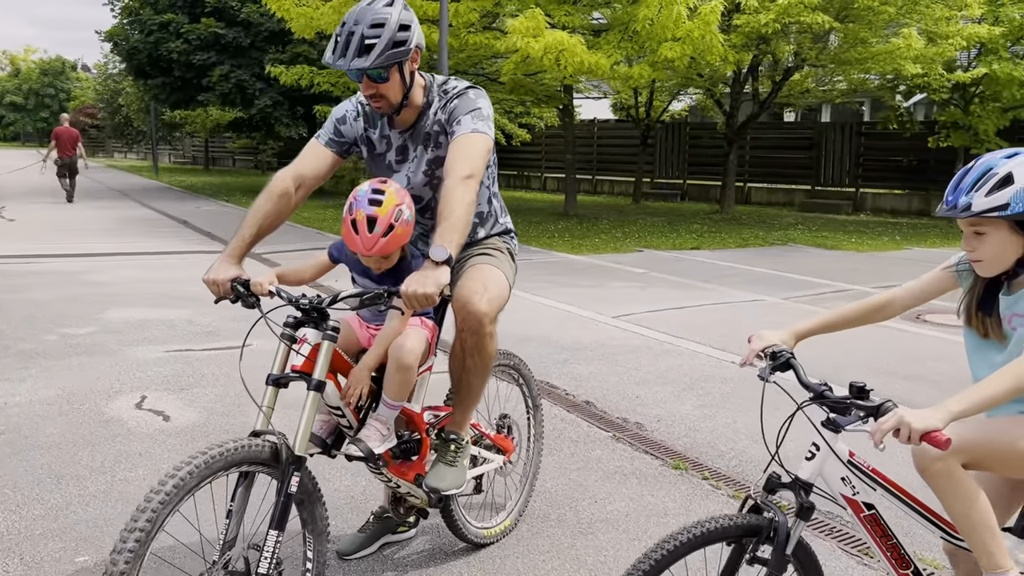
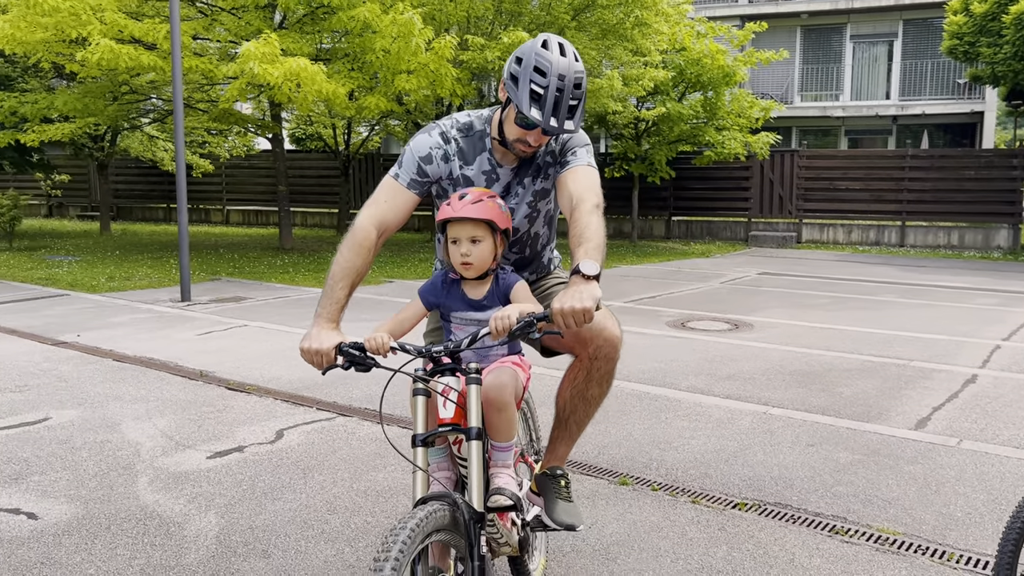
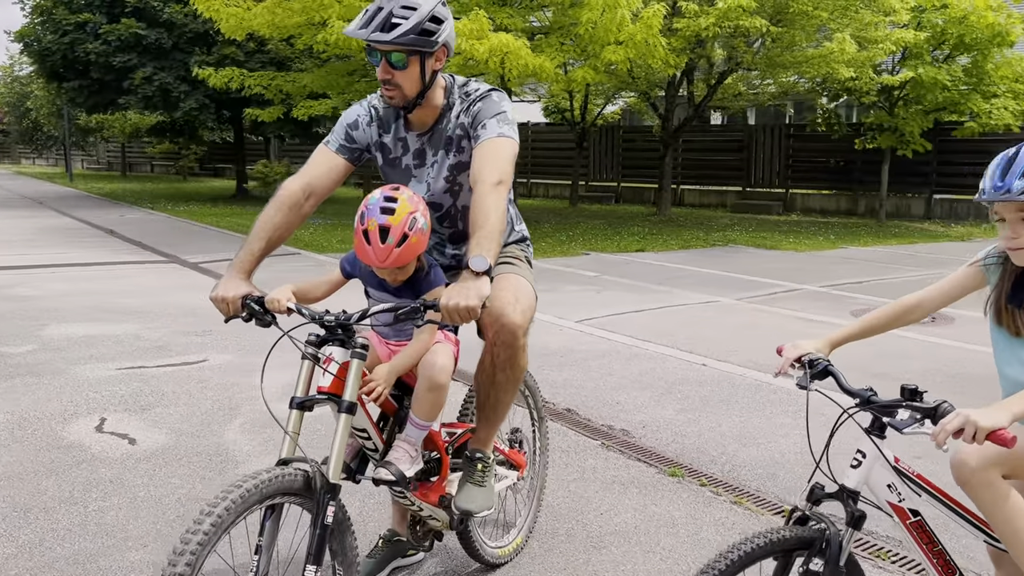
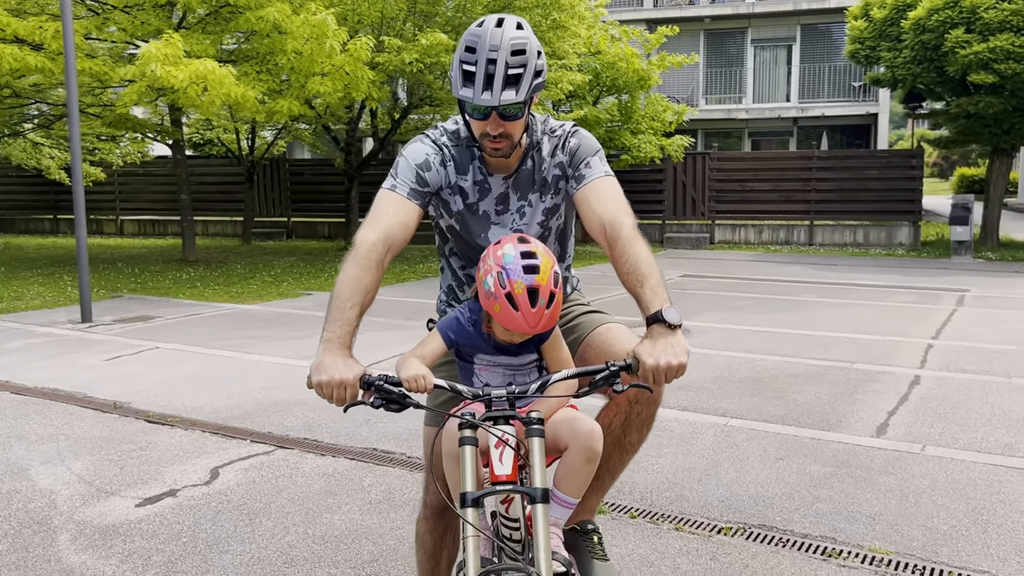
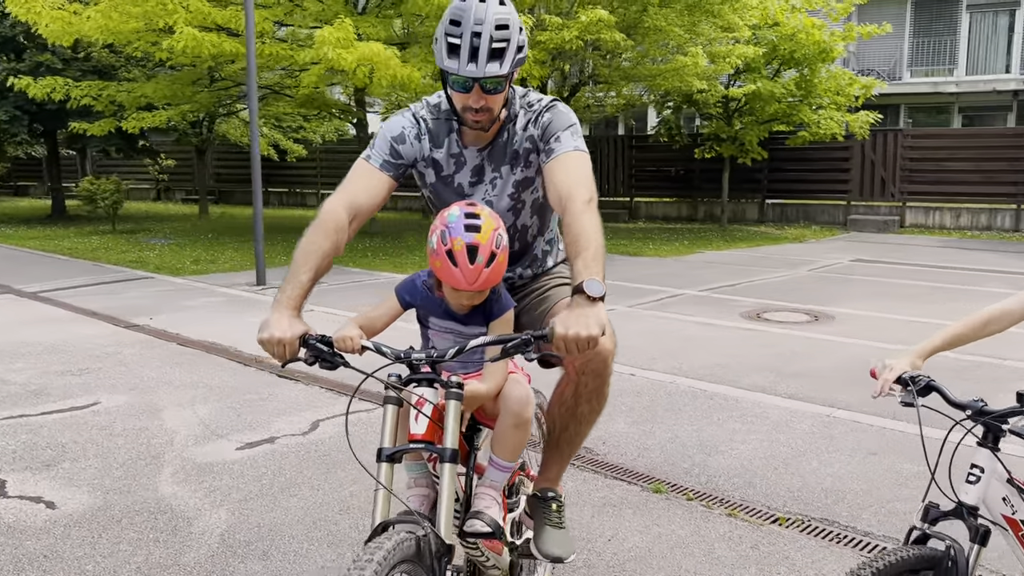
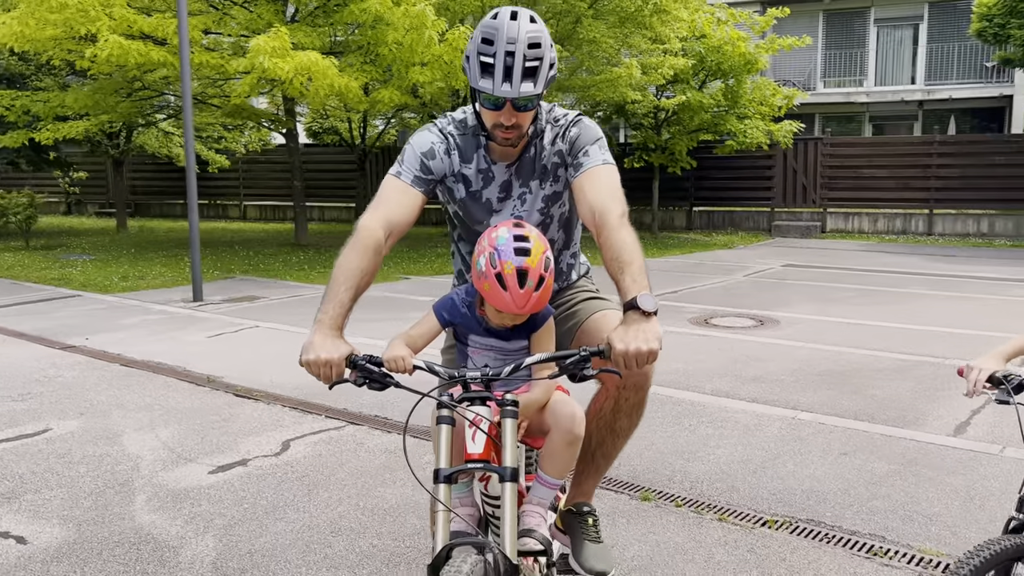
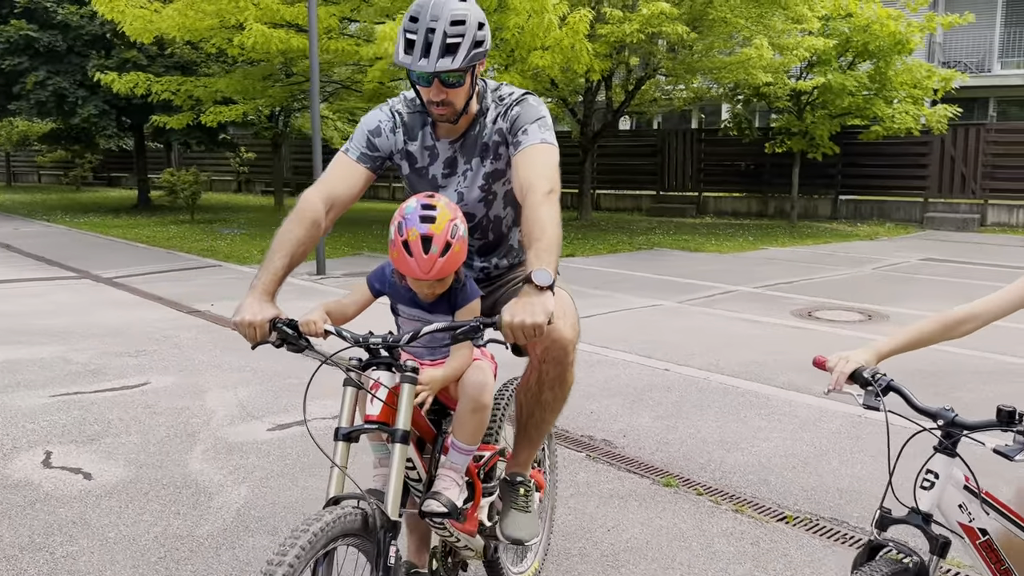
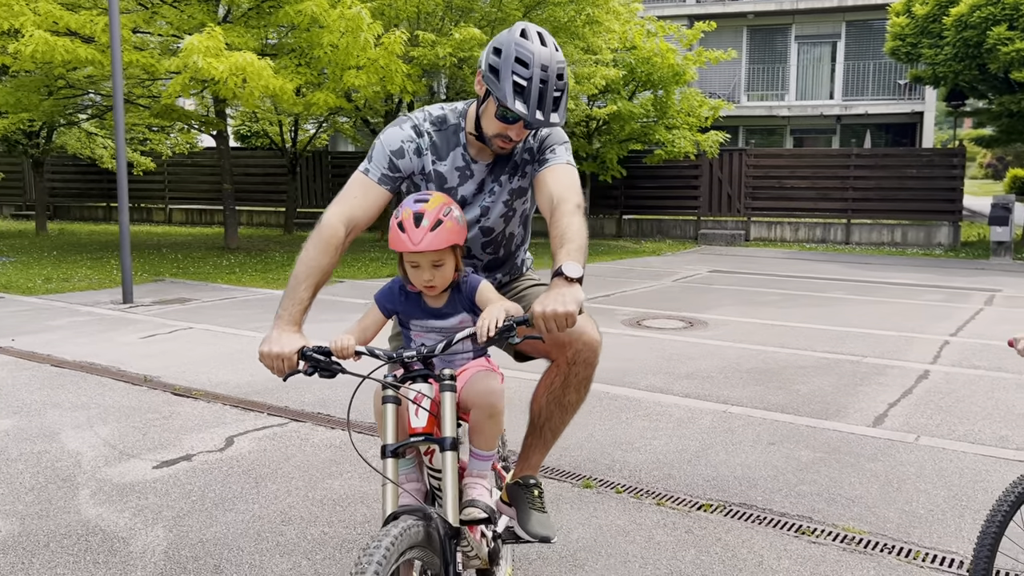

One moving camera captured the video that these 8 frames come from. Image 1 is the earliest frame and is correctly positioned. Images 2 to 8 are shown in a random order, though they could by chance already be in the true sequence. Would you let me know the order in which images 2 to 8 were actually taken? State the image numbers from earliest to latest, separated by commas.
3, 7, 5, 6, 4, 8, 2
